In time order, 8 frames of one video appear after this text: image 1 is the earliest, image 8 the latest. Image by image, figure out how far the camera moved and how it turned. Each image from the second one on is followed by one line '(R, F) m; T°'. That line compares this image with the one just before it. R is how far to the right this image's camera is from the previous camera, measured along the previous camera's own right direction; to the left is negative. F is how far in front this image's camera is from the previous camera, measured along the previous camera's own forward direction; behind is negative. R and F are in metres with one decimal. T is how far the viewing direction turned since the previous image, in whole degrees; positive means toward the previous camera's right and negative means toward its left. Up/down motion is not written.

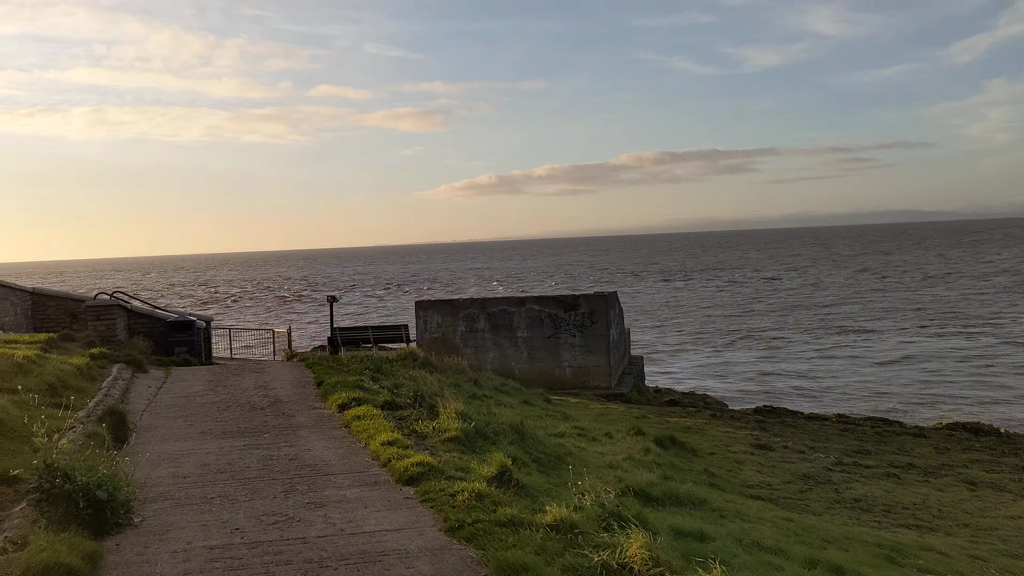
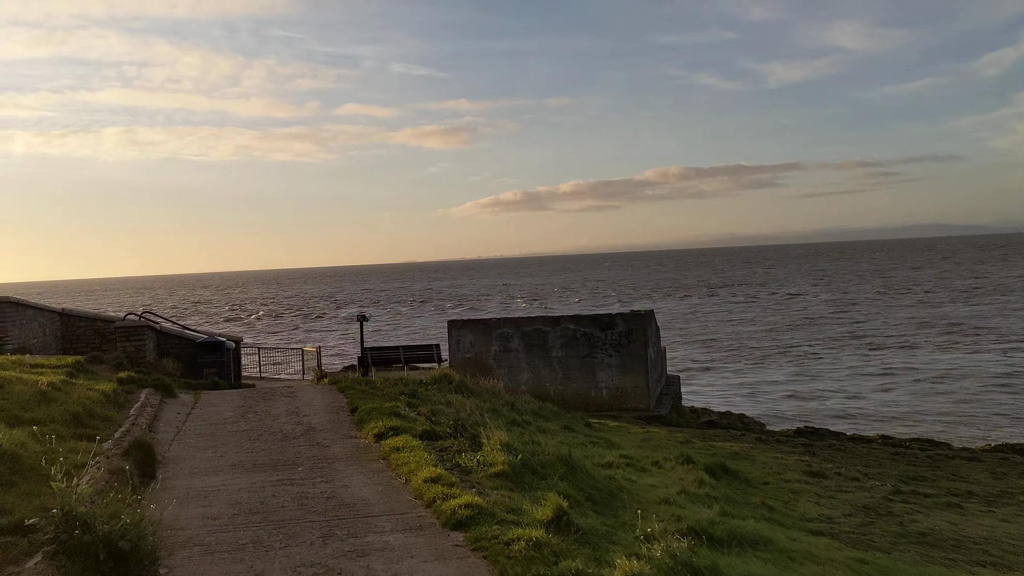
(-0.2, +0.5) m; -2°
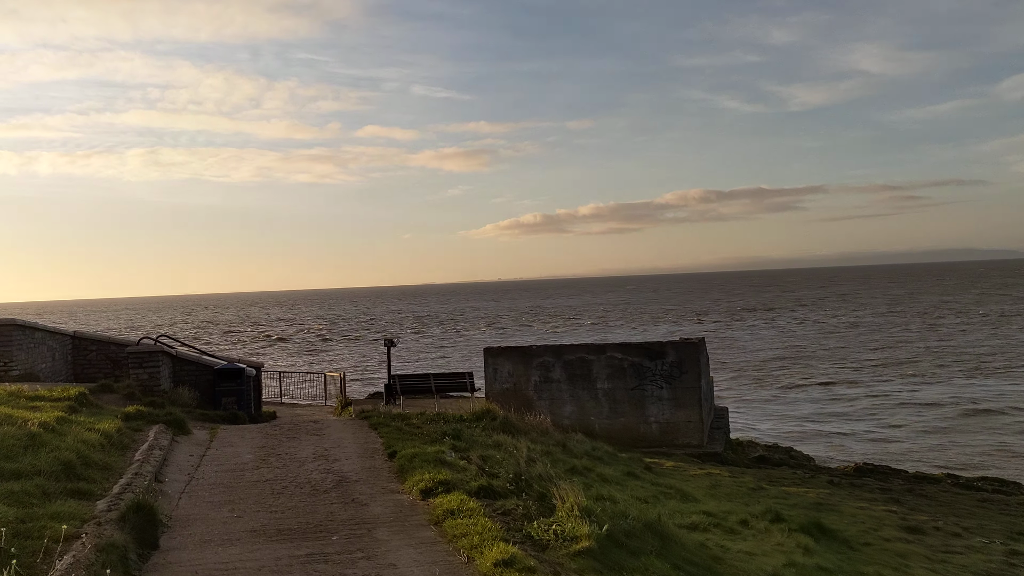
(-0.5, +1.1) m; -1°
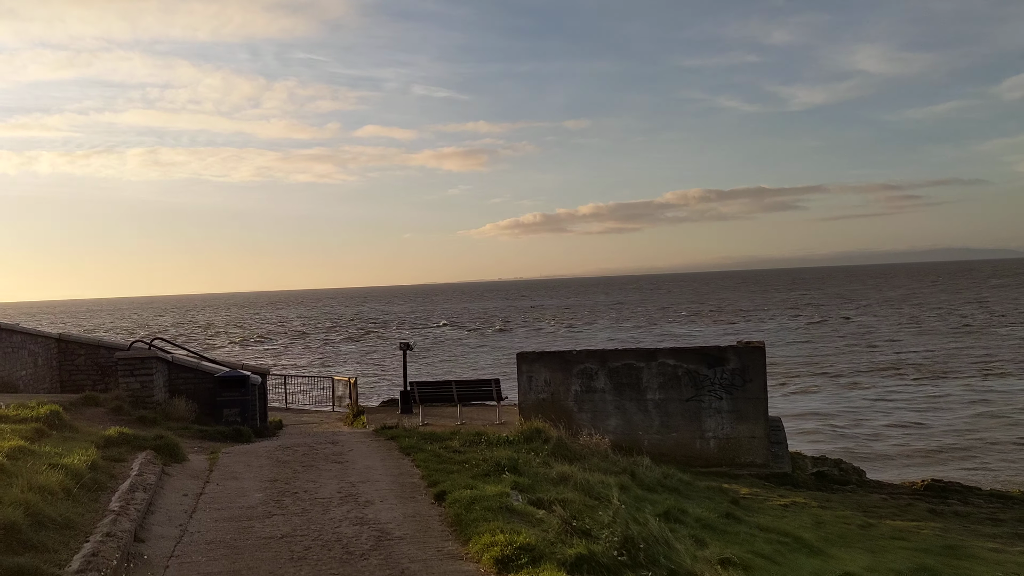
(-0.7, +1.6) m; 0°
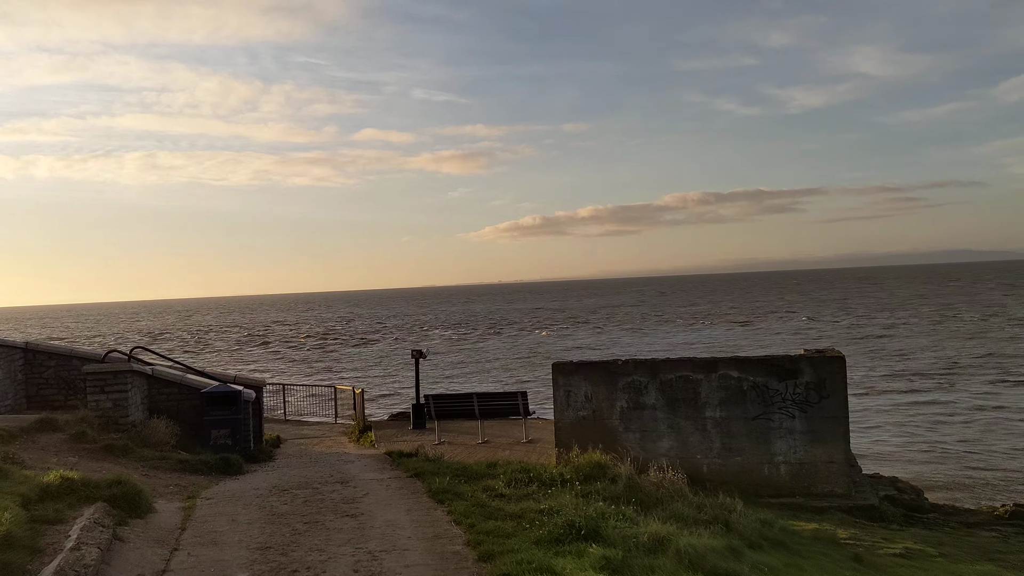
(-0.6, +1.8) m; 0°
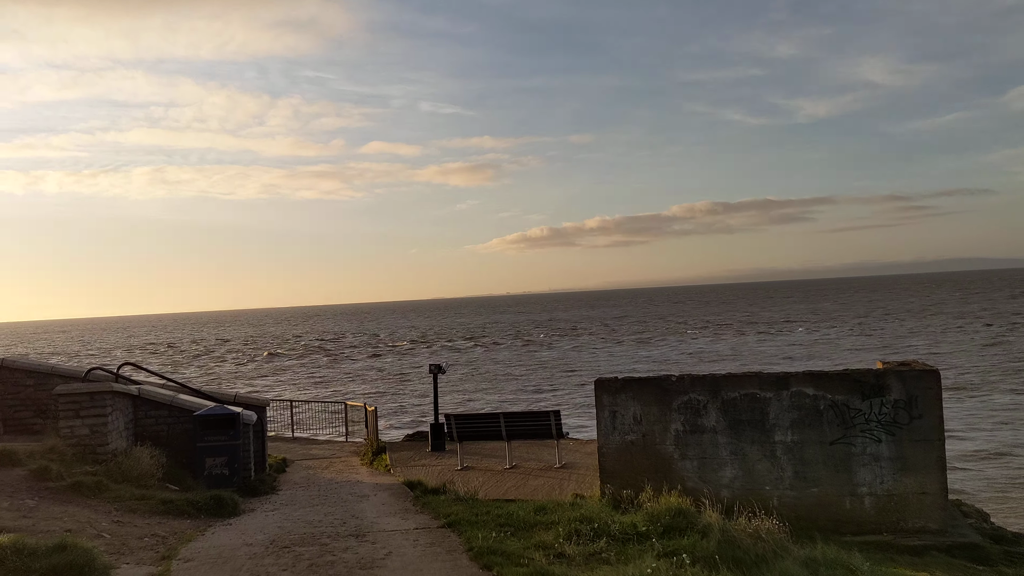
(-0.4, +1.4) m; -1°
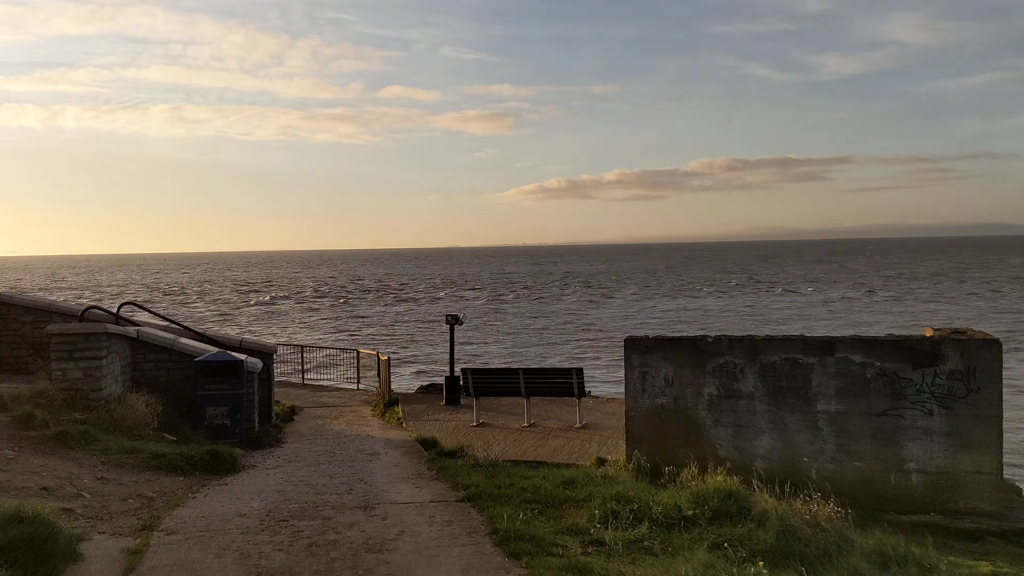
(-0.1, +0.8) m; -1°
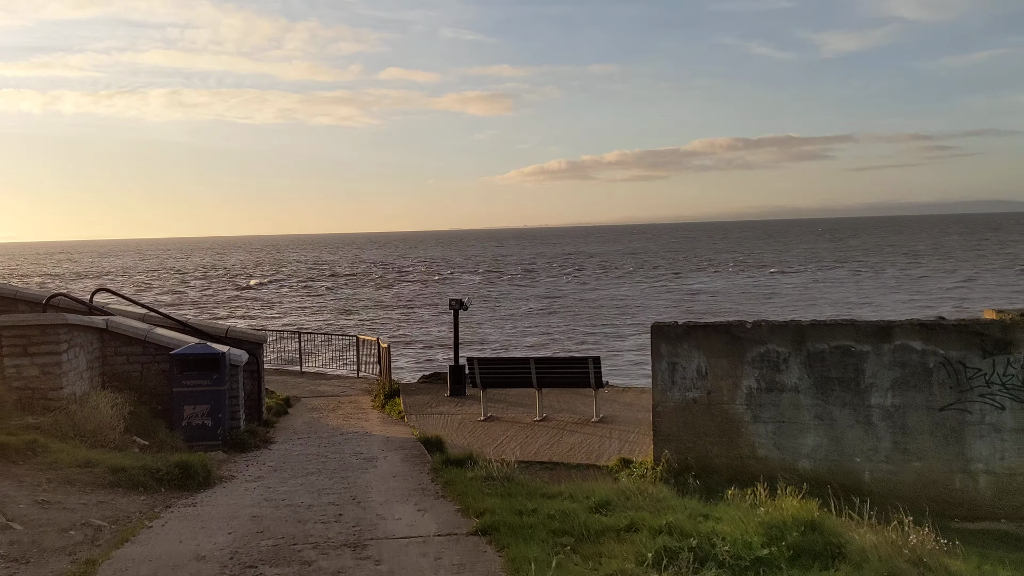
(-0.1, +1.0) m; 0°
